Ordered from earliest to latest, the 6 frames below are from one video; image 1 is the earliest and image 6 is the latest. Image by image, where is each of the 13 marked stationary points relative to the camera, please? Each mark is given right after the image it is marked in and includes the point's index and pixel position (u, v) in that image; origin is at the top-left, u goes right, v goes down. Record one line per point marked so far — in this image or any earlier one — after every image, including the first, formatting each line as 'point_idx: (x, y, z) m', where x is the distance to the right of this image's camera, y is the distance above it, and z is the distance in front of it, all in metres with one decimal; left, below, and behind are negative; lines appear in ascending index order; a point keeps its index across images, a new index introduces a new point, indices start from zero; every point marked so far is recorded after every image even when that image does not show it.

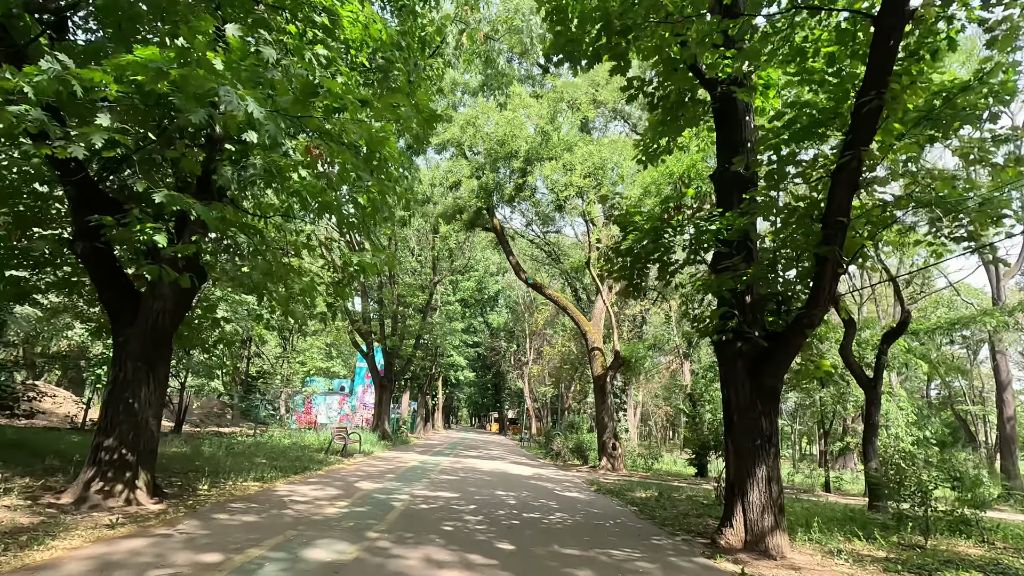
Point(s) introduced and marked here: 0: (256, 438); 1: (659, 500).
0: (-8.3, -4.9, +17.3) m
1: (+2.9, -4.2, +10.5) m
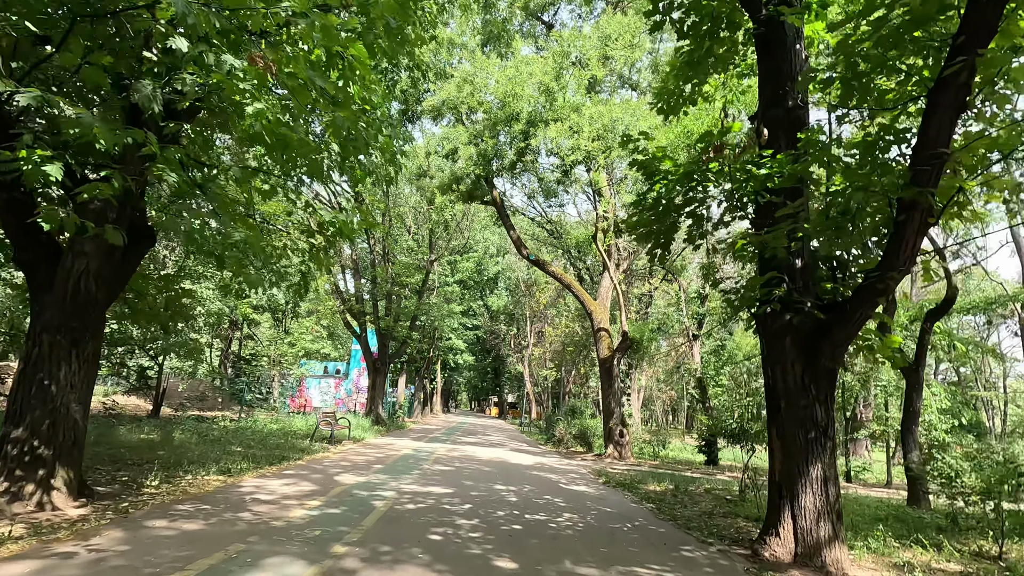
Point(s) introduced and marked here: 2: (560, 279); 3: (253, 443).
0: (-8.3, -4.1, +16.2) m
1: (+2.9, -3.7, +9.4) m
2: (+1.6, +0.3, +17.9) m
3: (-5.7, -3.4, +11.8) m
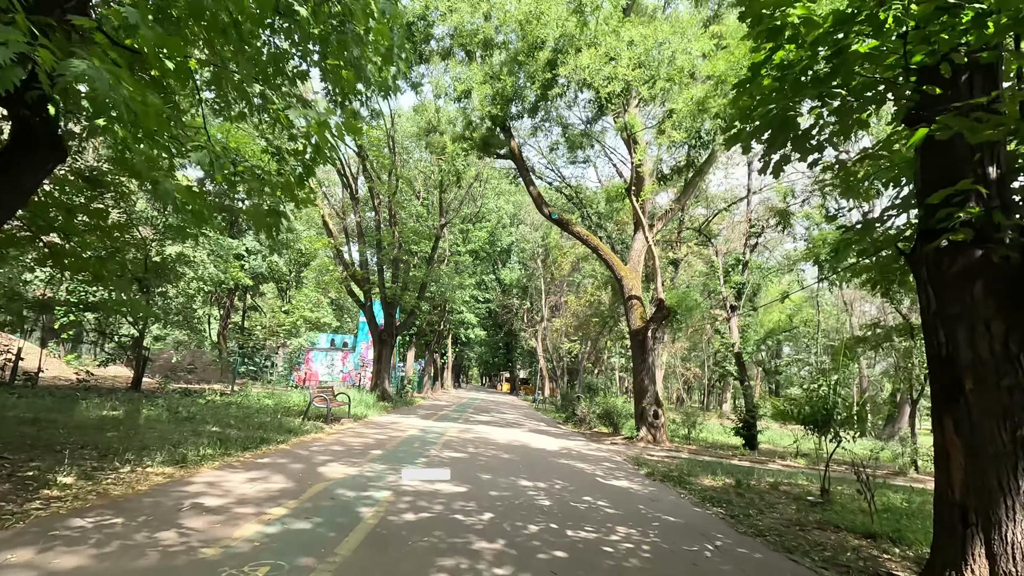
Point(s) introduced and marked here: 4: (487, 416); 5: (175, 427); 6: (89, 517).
0: (-7.8, -3.0, +14.7) m
1: (+3.3, -2.9, +7.6) m
2: (+2.2, +1.4, +15.9) m
3: (-5.3, -2.5, +10.2) m
4: (-0.9, -4.7, +19.5) m
5: (-5.6, -2.3, +9.0) m
6: (-3.3, -1.8, +4.2) m
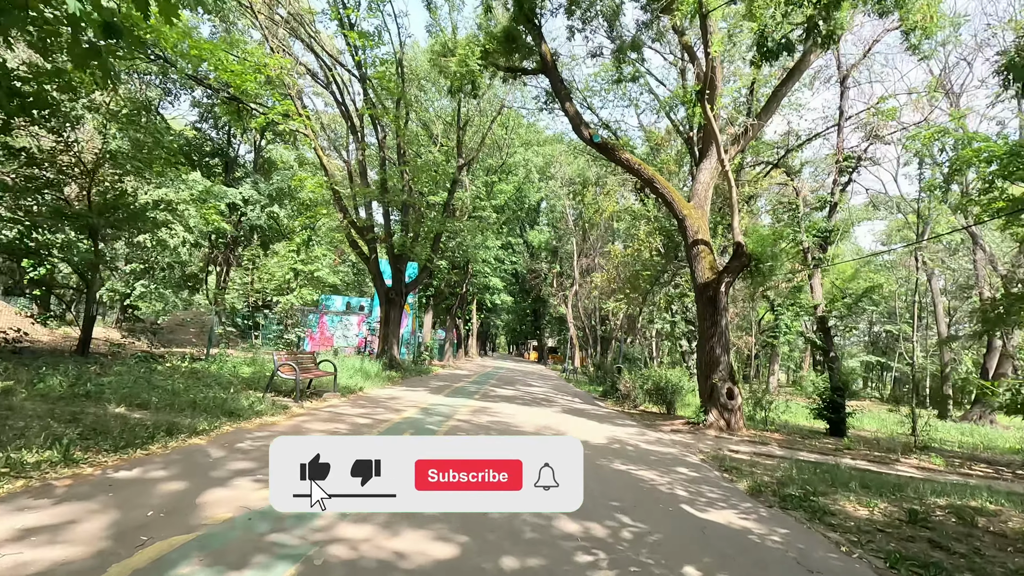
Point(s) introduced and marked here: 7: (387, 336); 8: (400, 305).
0: (-7.2, -1.7, +12.0) m
1: (+3.6, -2.1, +4.4) m
2: (+2.9, +2.7, +12.4) m
3: (-4.9, -1.5, +7.4) m
4: (0.0, -3.1, +16.5) m
5: (-5.3, -1.4, +6.2) m
6: (-3.2, -1.1, +1.2) m
7: (-4.6, -1.8, +19.6) m
8: (-4.1, -0.6, +19.3) m
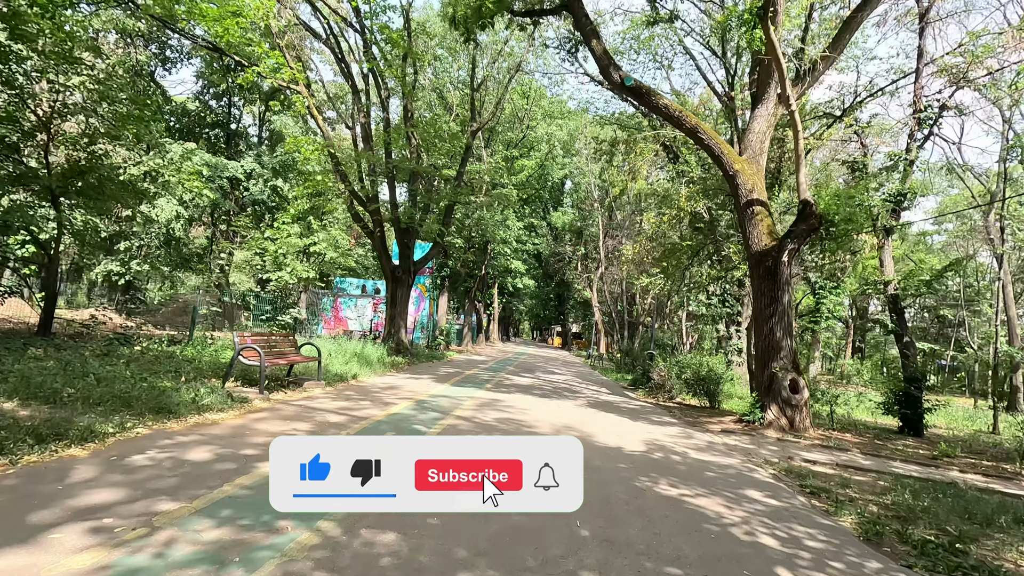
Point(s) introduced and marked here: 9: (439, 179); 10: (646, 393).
0: (-6.9, -1.2, +10.6) m
1: (+3.5, -1.8, +2.5) m
2: (+3.2, +3.3, +10.4) m
3: (-4.8, -1.1, +5.8) m
4: (+0.5, -2.5, +14.8) m
5: (-5.3, -1.0, +4.6) m
6: (-3.4, -0.8, -0.4) m
7: (-3.9, -1.0, +18.1) m
8: (-3.4, +0.1, +17.7) m
9: (-2.6, +3.9, +19.6) m
10: (+3.6, -2.8, +14.3) m
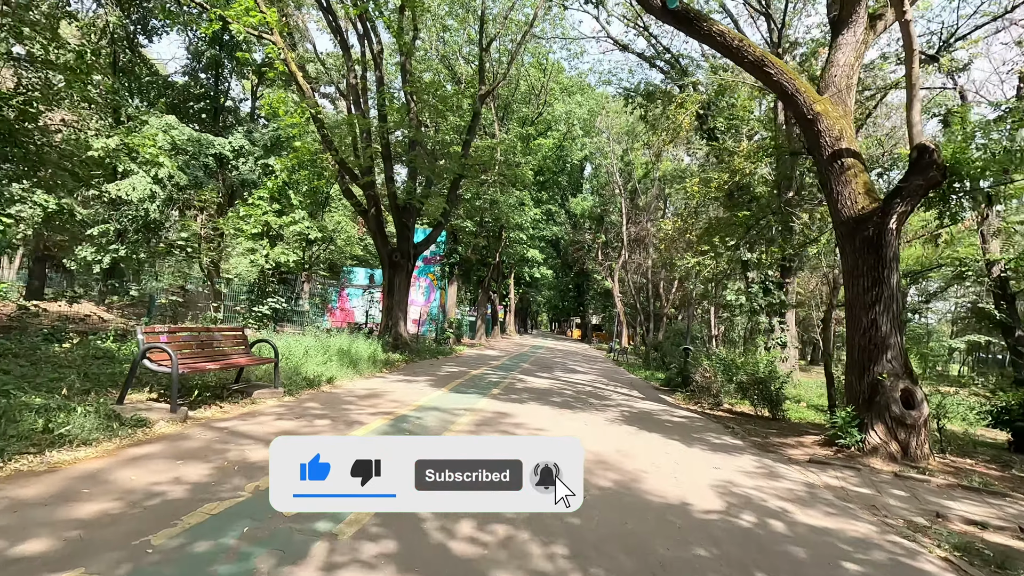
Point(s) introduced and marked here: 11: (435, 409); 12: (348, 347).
0: (-6.7, -0.9, +8.7) m
1: (+3.4, -1.6, +0.2) m
2: (+3.4, +3.6, +8.1) m
3: (-4.8, -0.9, +3.9) m
4: (+0.9, -2.1, +12.7) m
5: (-5.3, -0.8, +2.7) m
6: (-3.5, -0.7, -2.4) m
7: (-3.5, -0.6, +16.0) m
8: (-3.0, +0.5, +15.6) m
9: (-2.2, +4.3, +17.4) m
10: (+3.9, -2.4, +12.0) m
11: (-1.0, -1.7, +7.3) m
12: (-3.4, -1.2, +11.2) m
